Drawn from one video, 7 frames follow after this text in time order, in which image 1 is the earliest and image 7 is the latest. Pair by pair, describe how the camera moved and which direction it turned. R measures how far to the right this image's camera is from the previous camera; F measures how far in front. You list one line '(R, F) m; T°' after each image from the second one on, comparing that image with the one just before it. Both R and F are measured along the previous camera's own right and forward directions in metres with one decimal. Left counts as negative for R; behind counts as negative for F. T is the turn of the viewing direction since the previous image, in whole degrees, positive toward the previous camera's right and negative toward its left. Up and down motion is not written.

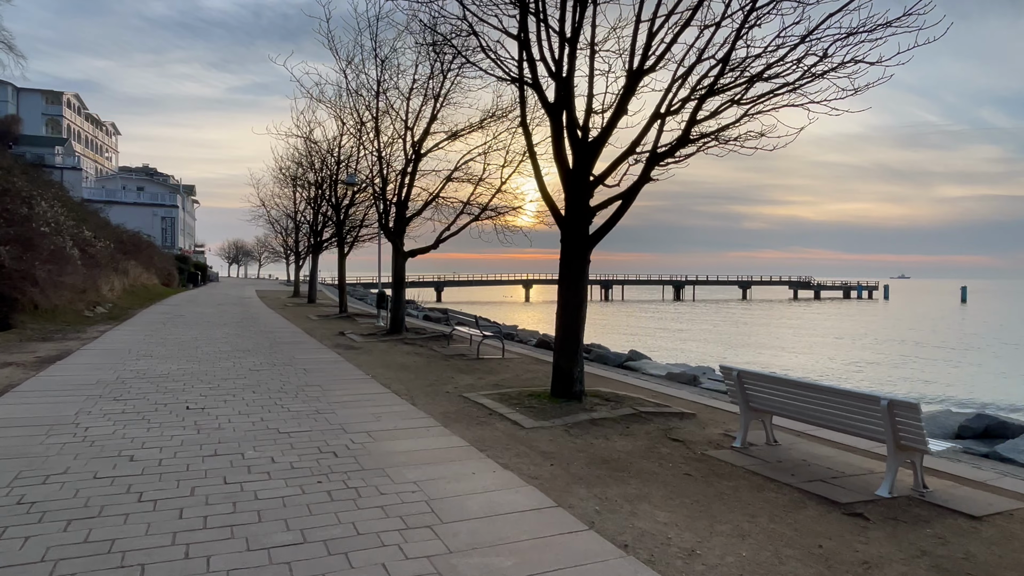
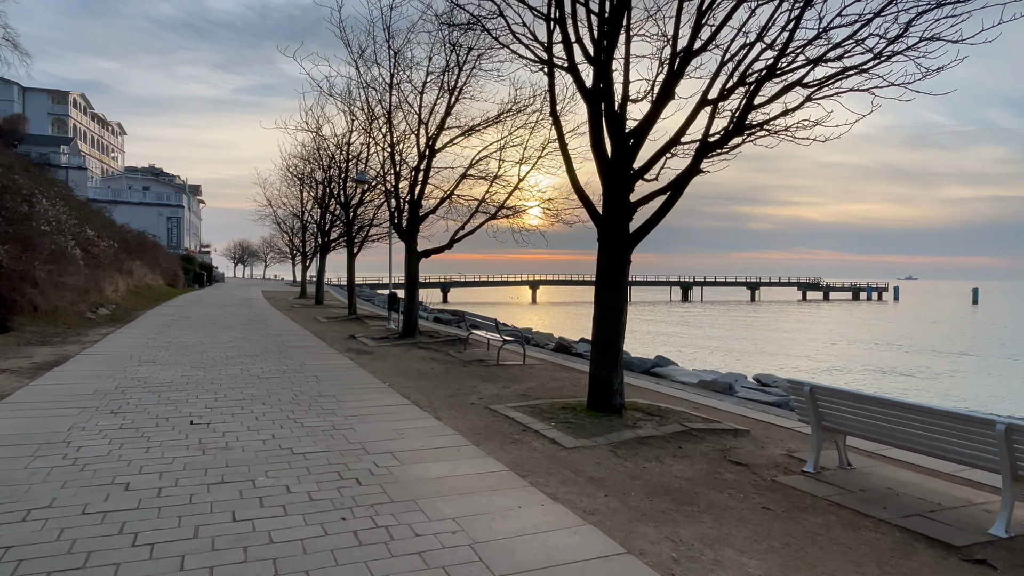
(-0.3, +0.7) m; 0°
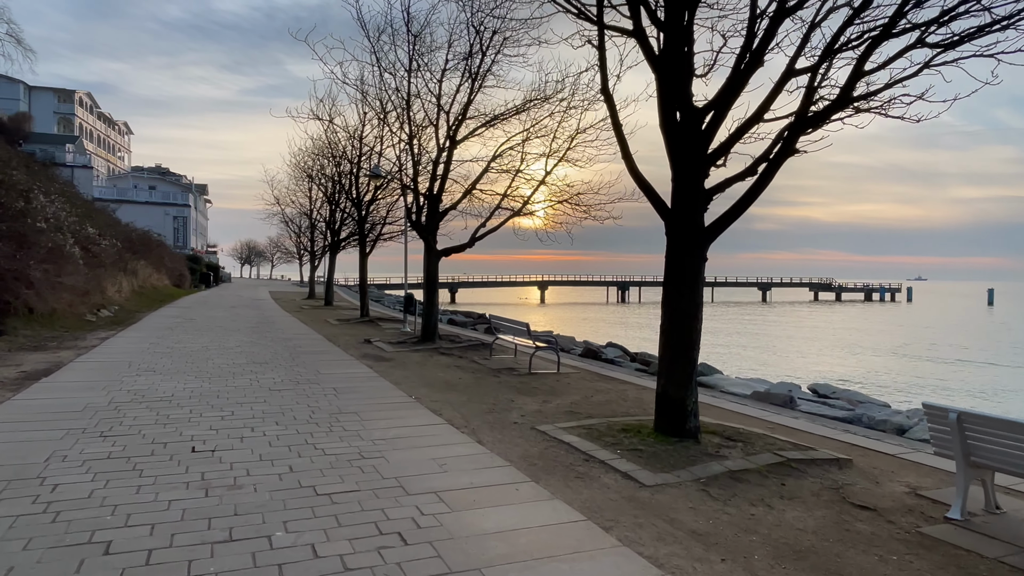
(-0.5, +1.1) m; 0°
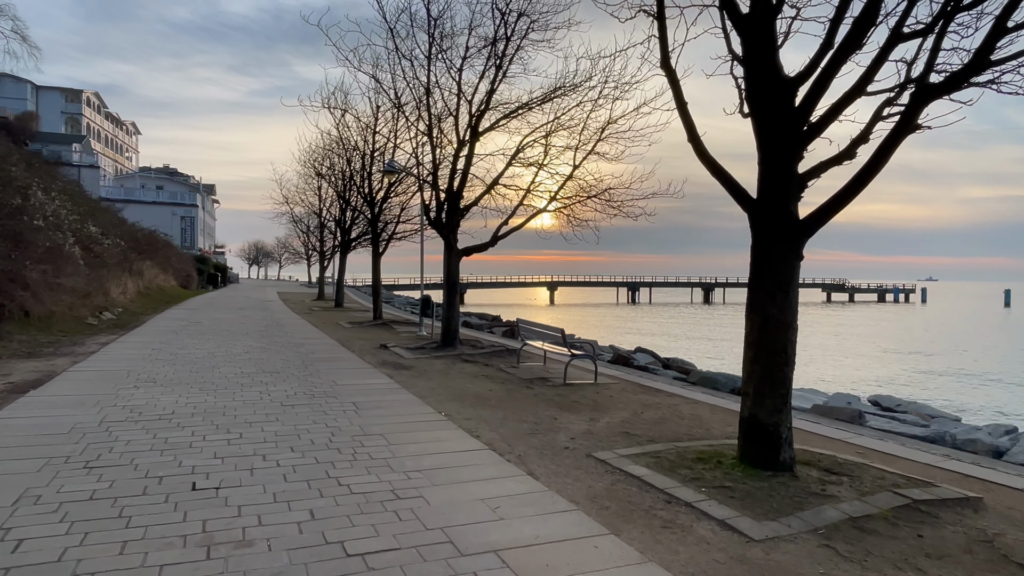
(-0.4, +1.0) m; -1°
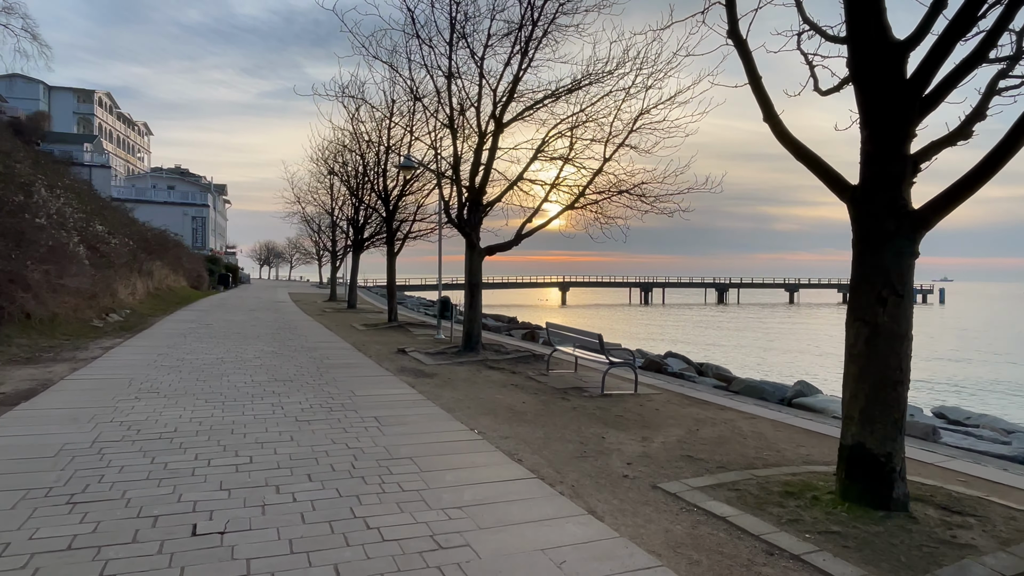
(-0.3, +0.9) m; -1°
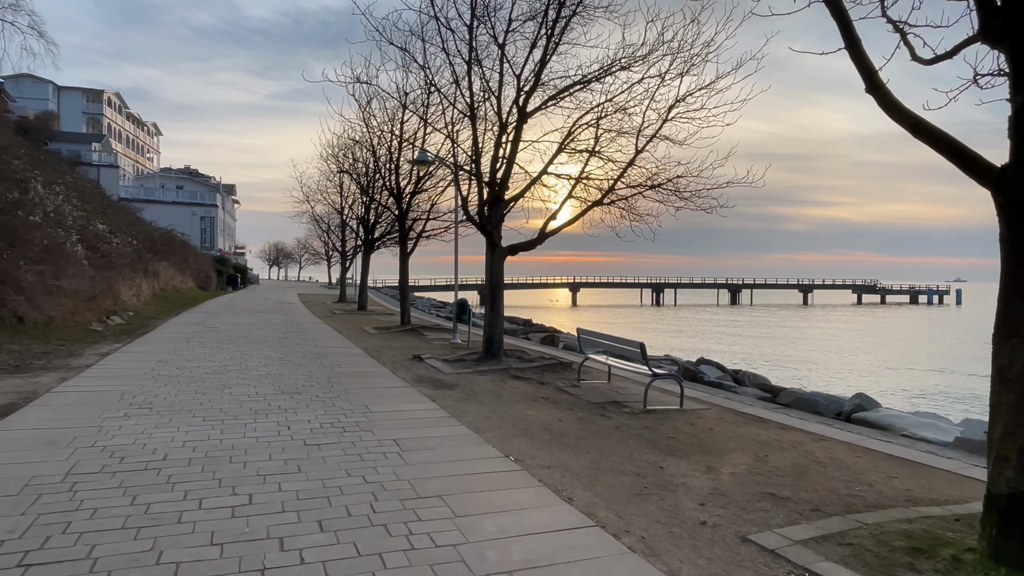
(-0.3, +1.0) m; -1°
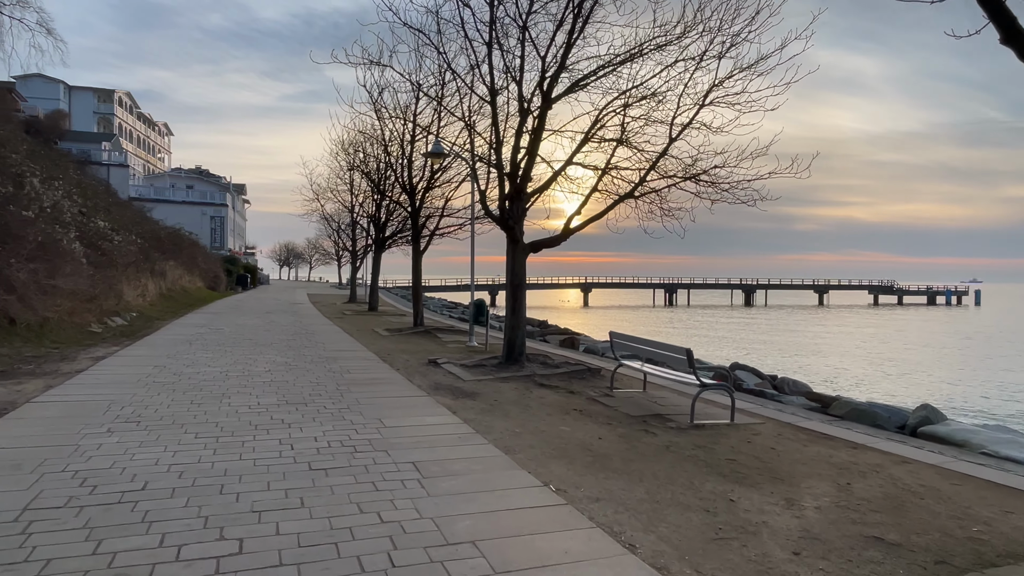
(-0.2, +0.9) m; -1°
